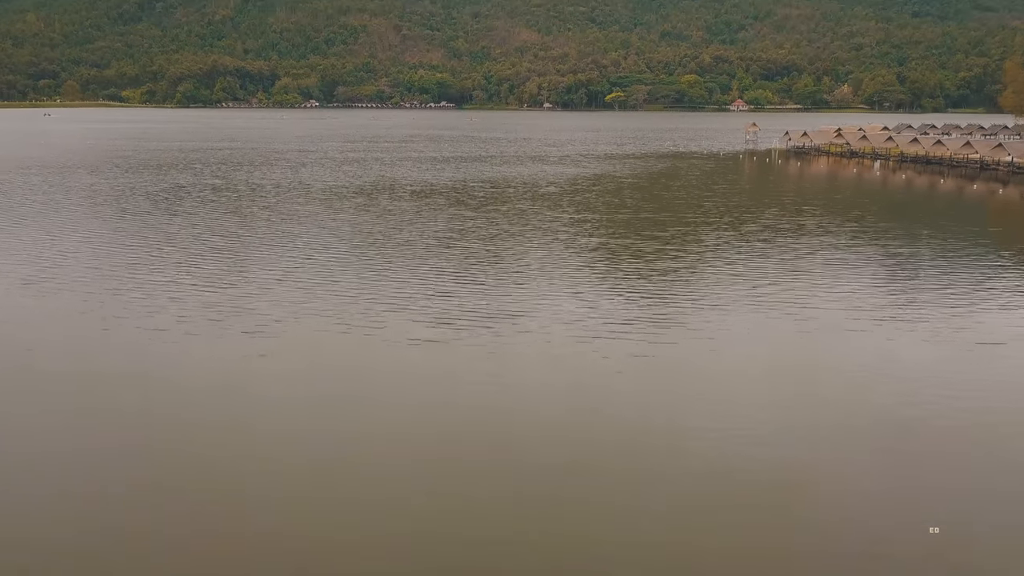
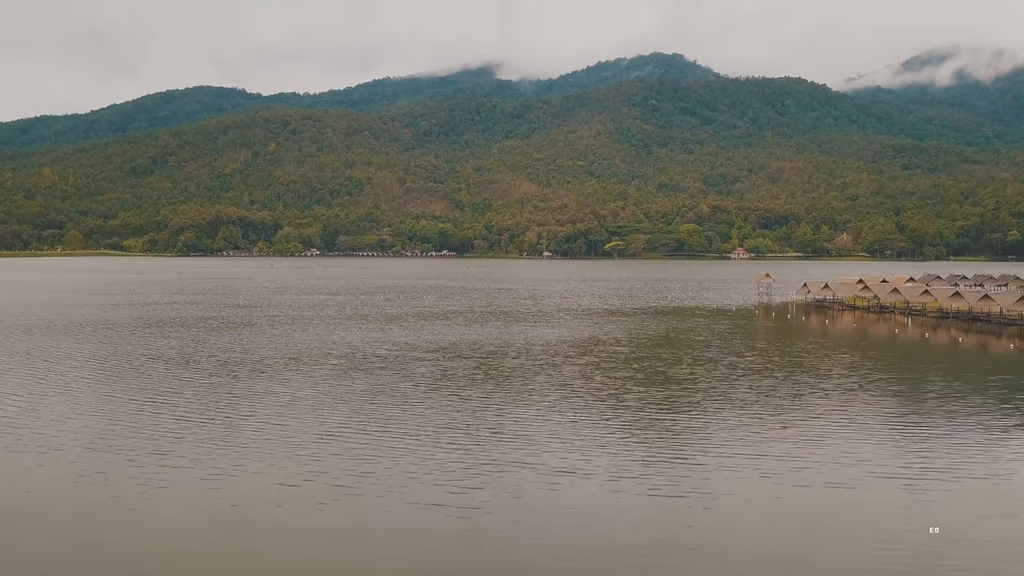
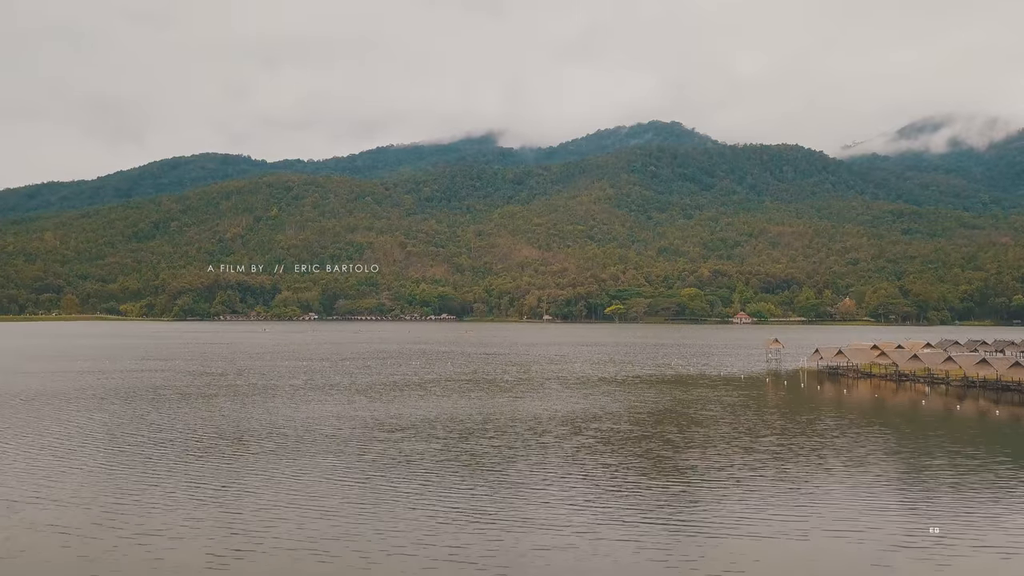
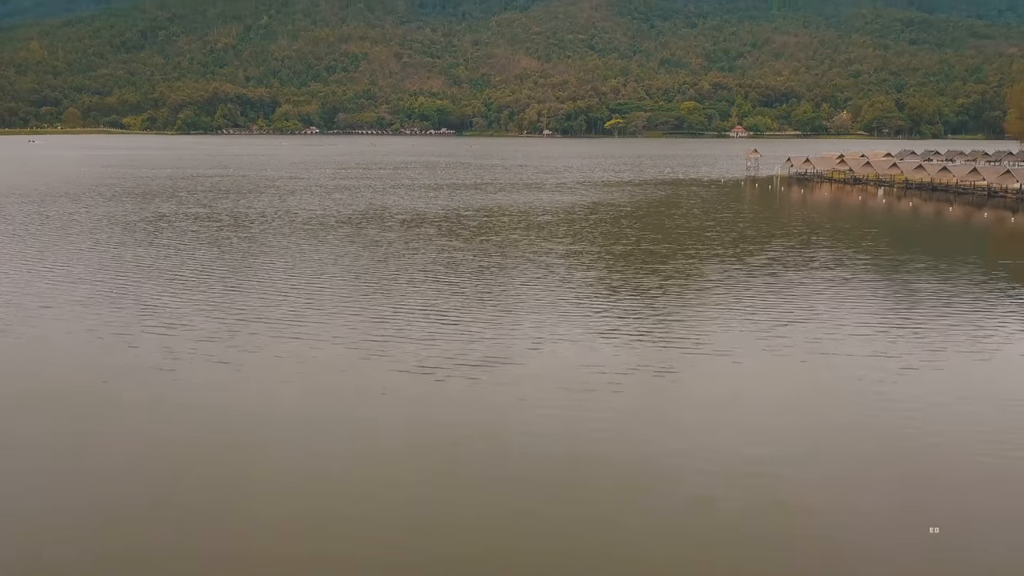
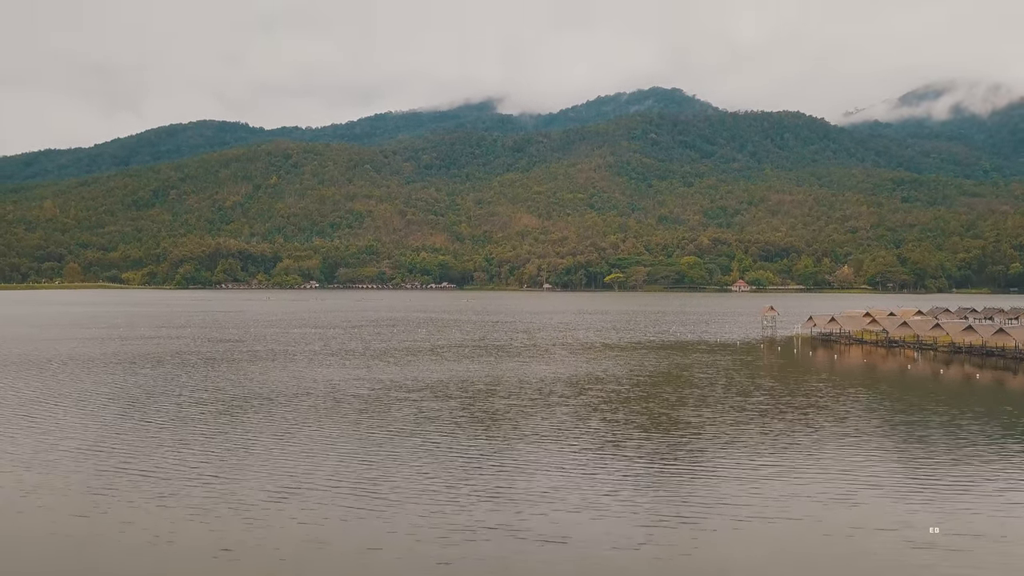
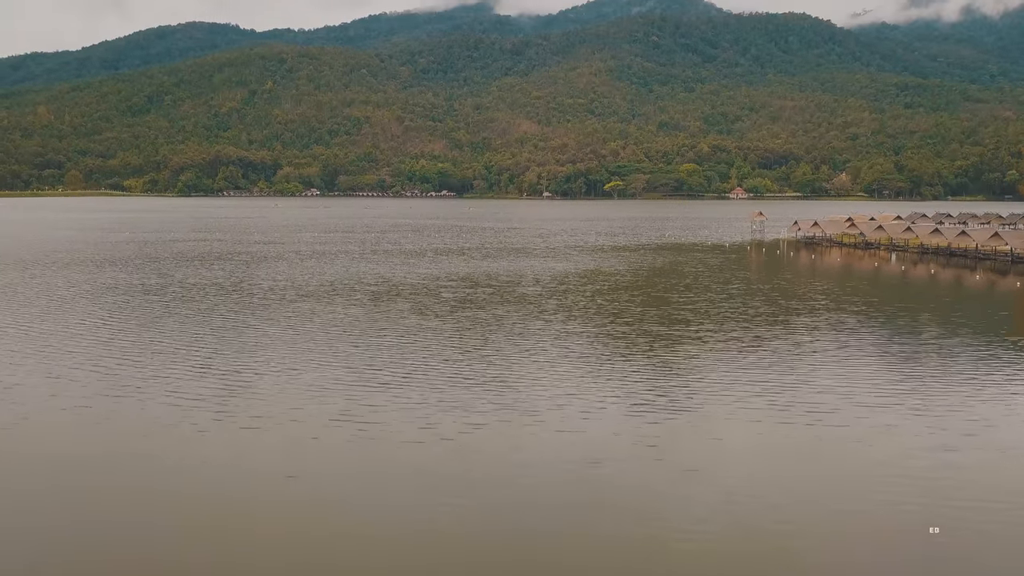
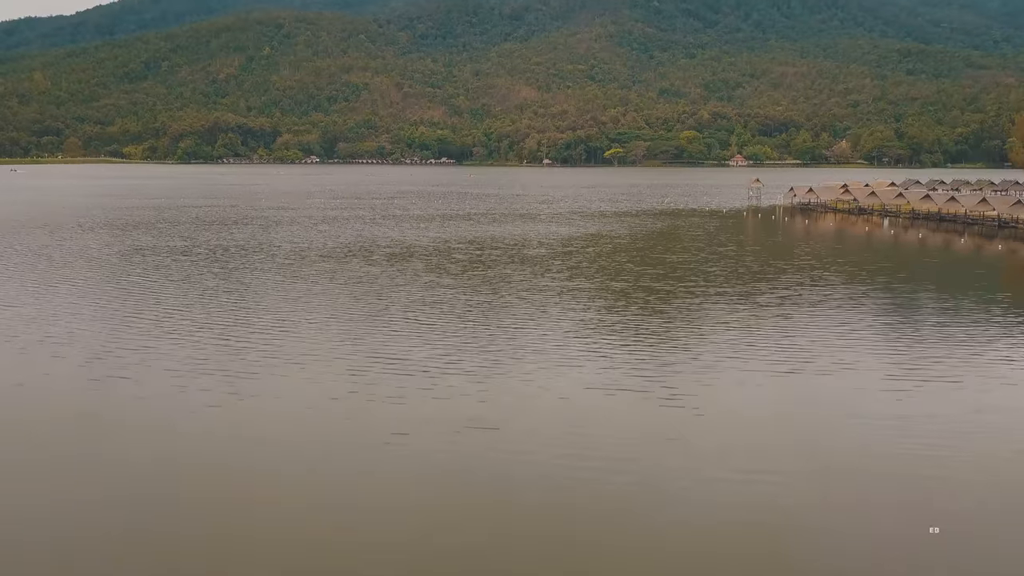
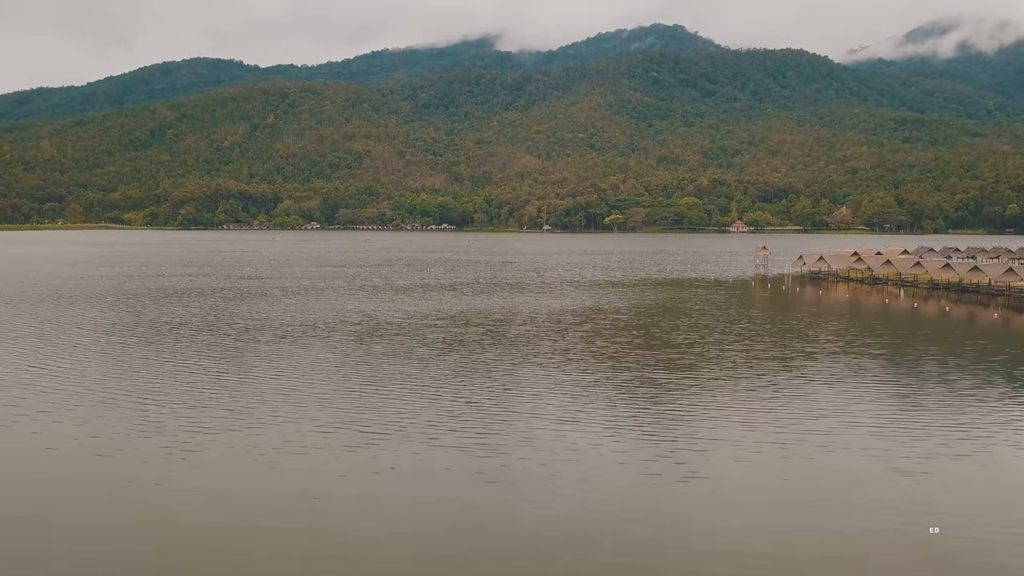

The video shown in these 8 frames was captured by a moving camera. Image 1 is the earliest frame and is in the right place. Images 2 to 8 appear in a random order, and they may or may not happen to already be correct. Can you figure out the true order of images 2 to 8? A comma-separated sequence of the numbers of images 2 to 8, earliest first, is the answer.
4, 7, 6, 8, 2, 5, 3
